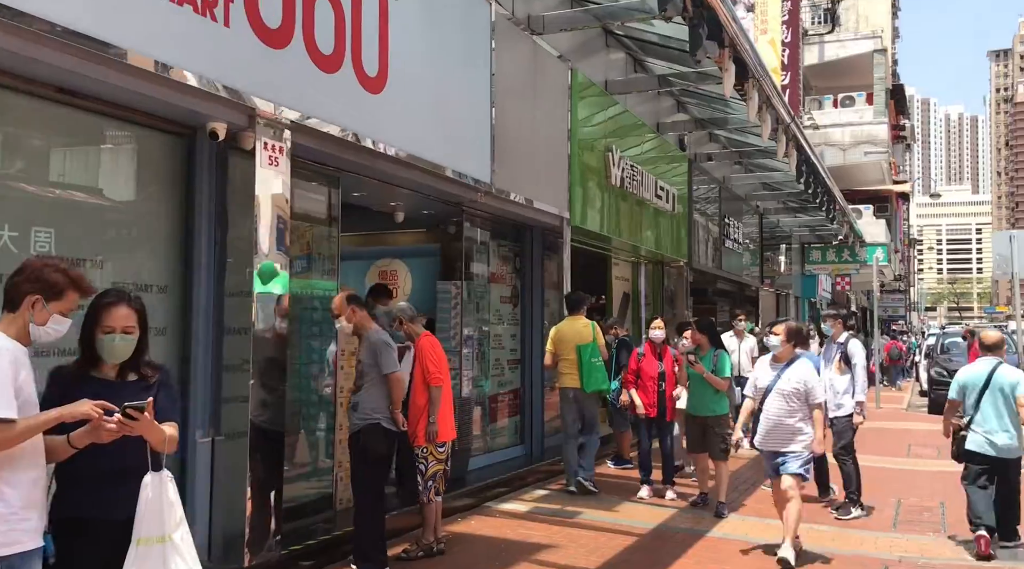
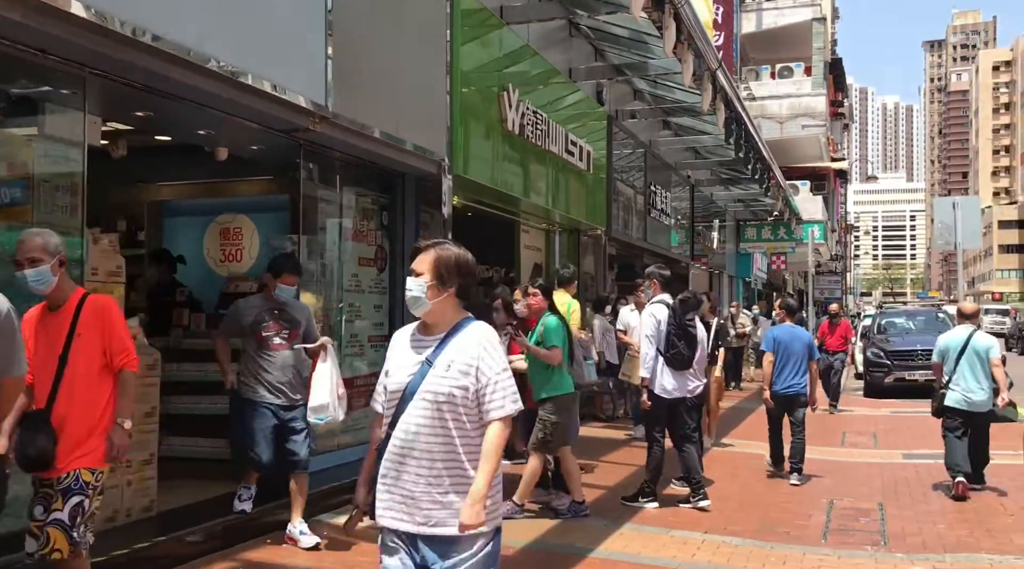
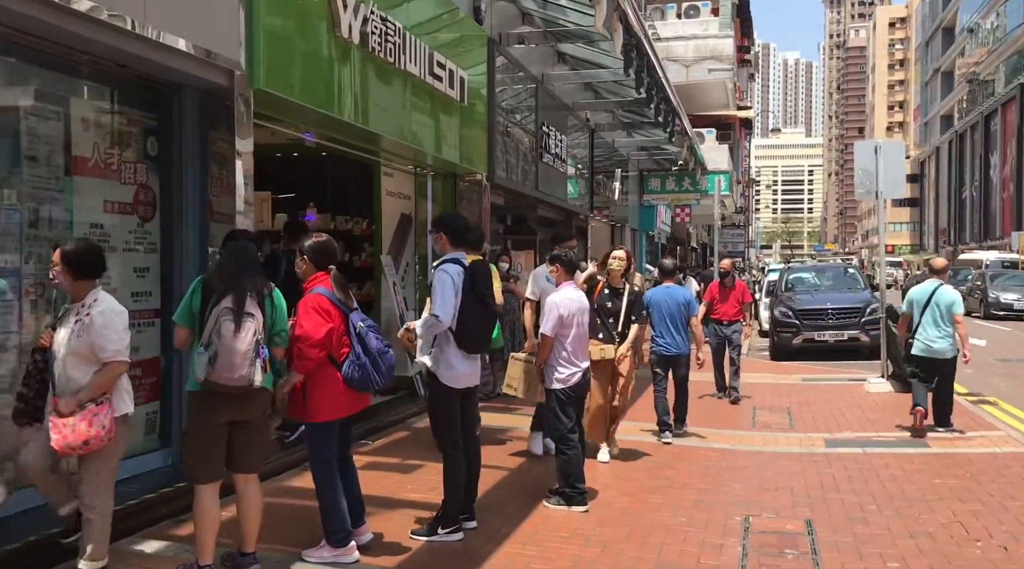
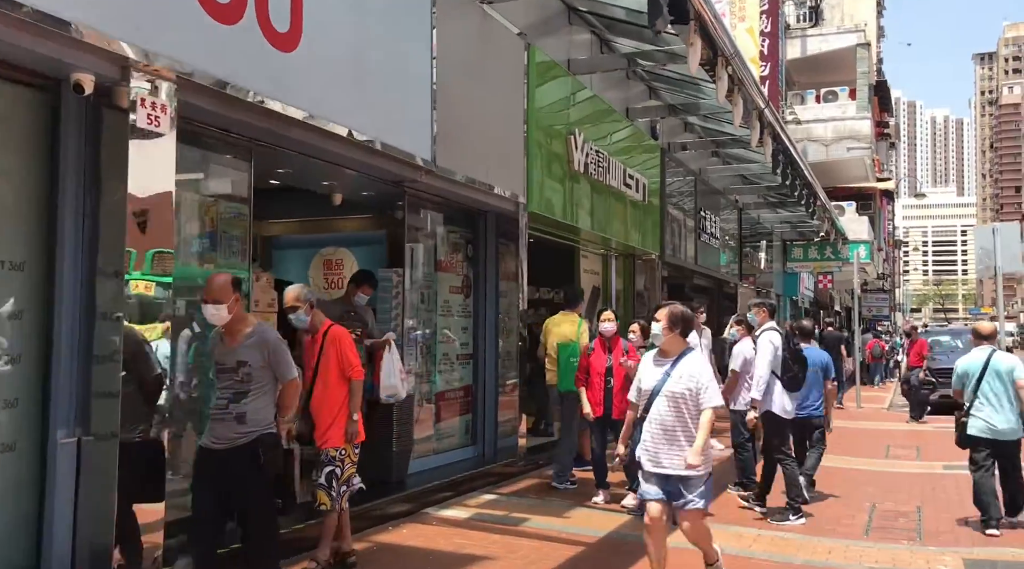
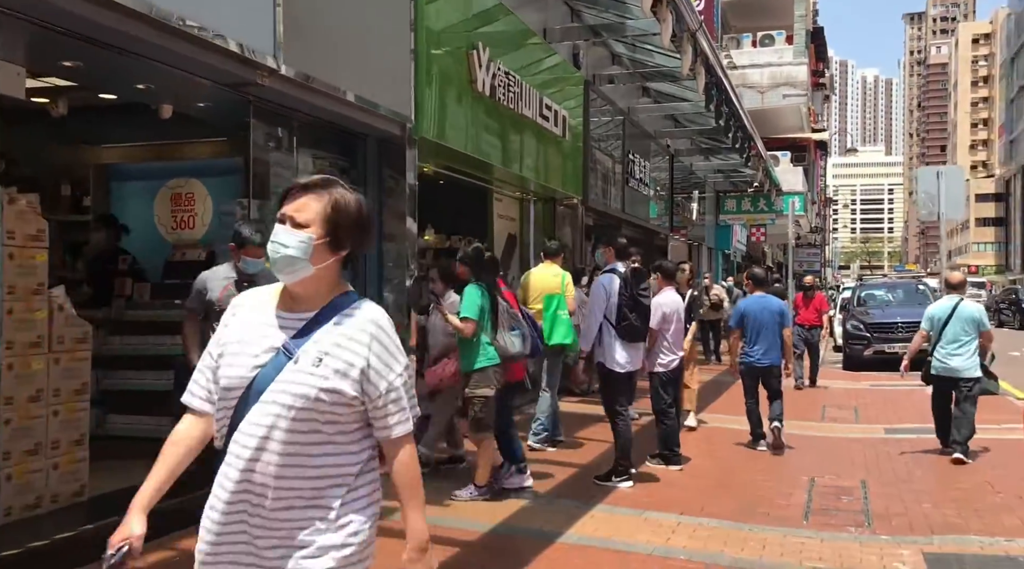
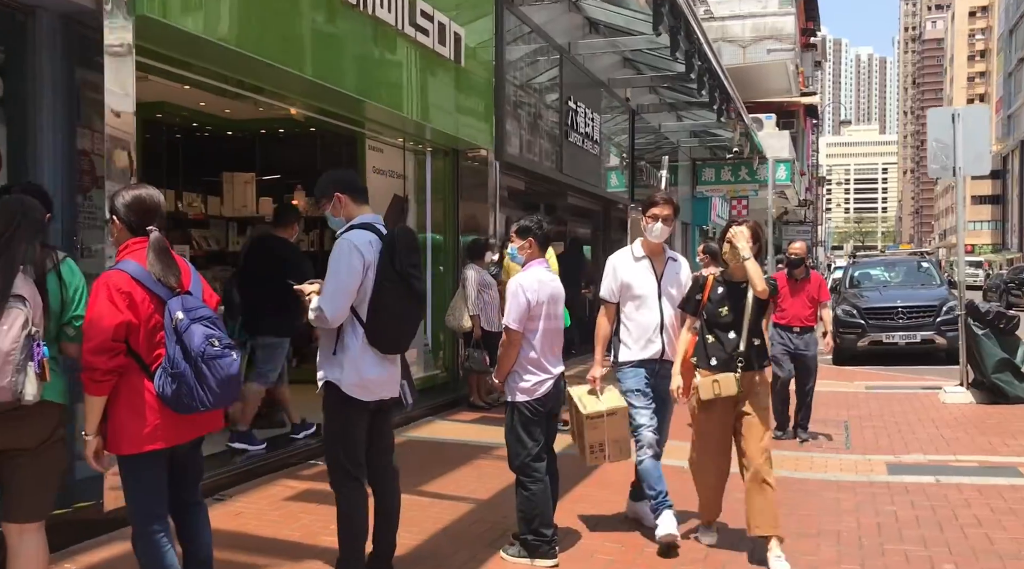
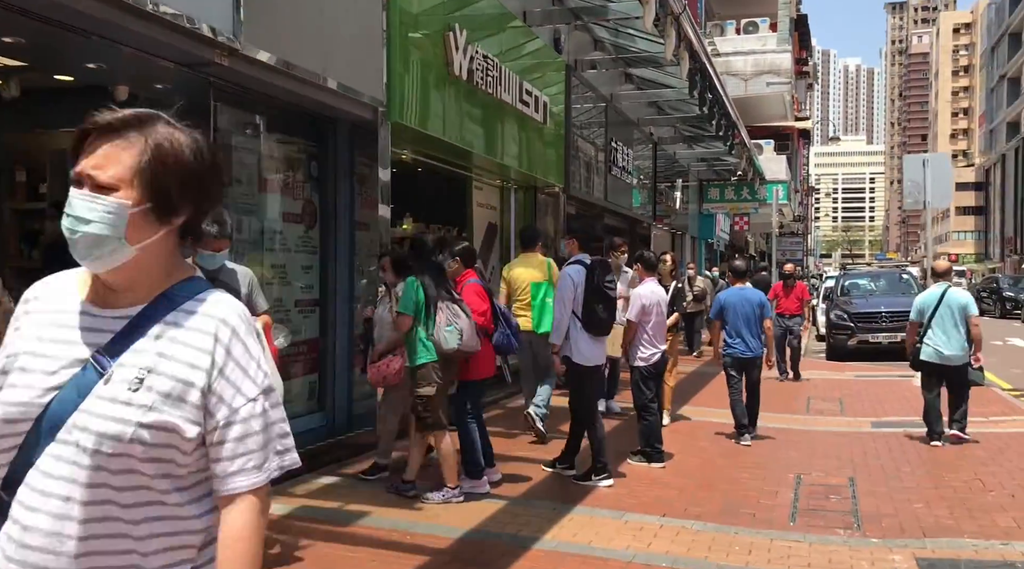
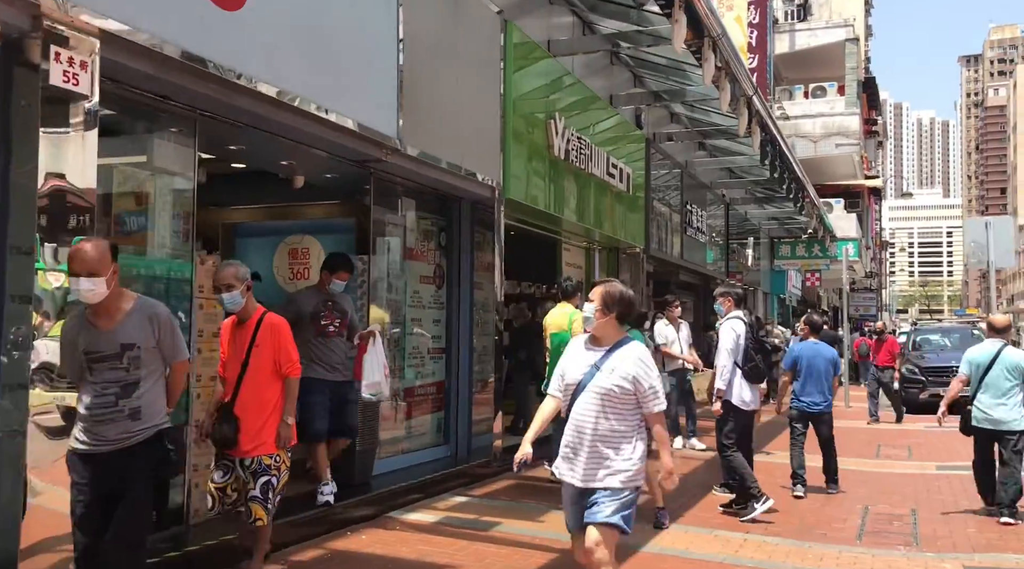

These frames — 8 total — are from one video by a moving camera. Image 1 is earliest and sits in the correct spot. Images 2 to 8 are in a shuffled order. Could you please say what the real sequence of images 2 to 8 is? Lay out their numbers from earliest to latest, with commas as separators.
4, 8, 2, 5, 7, 3, 6
